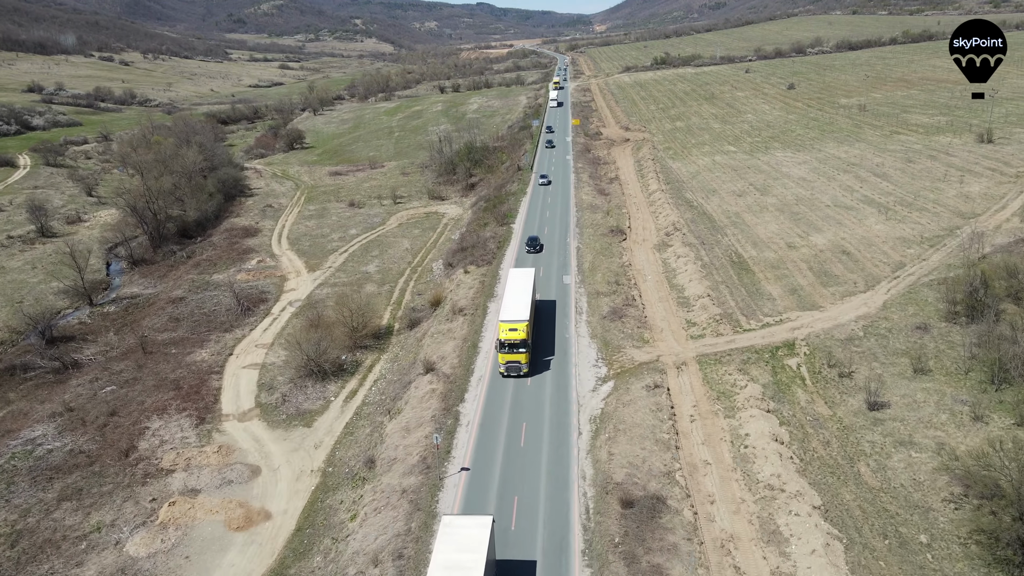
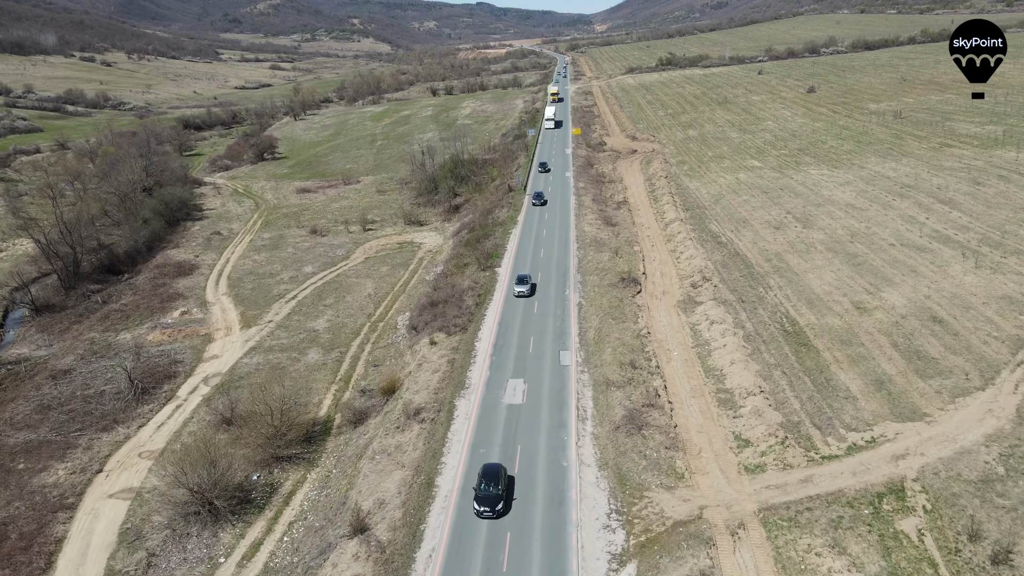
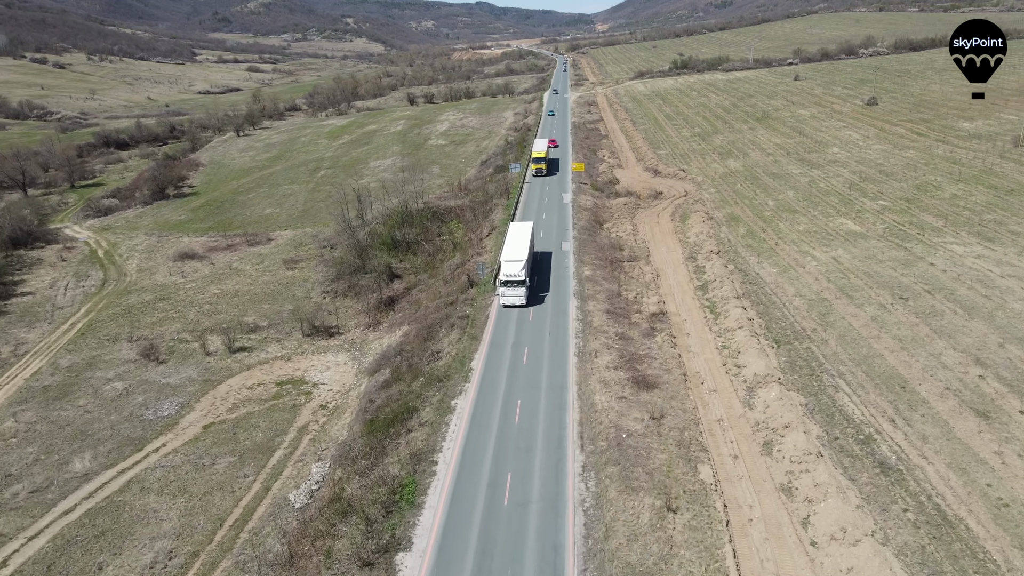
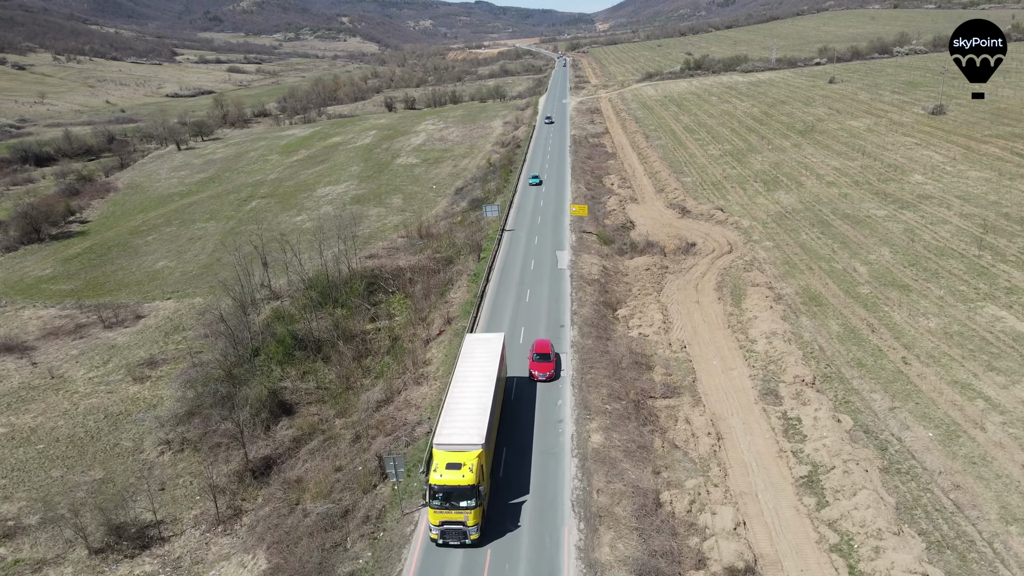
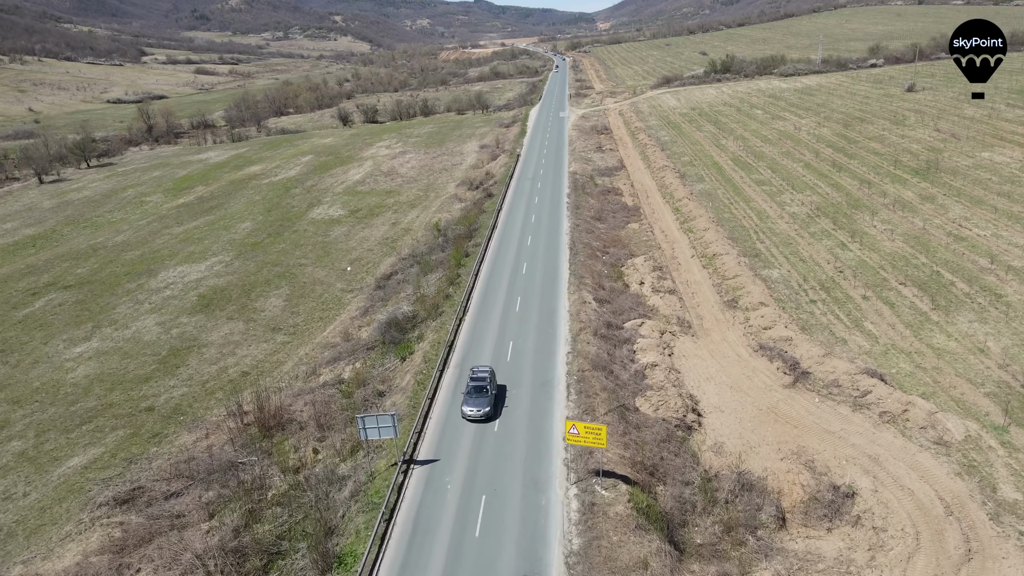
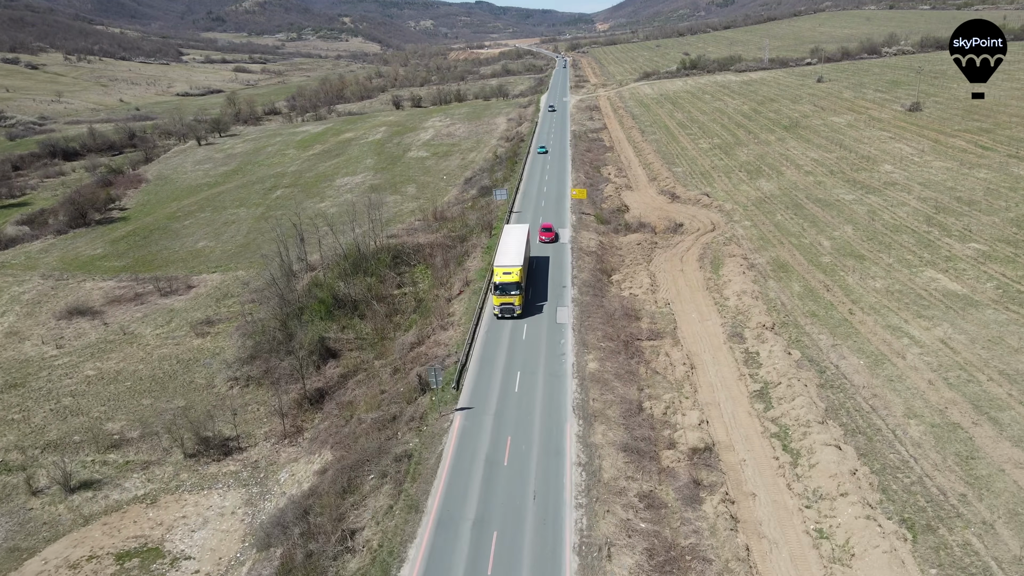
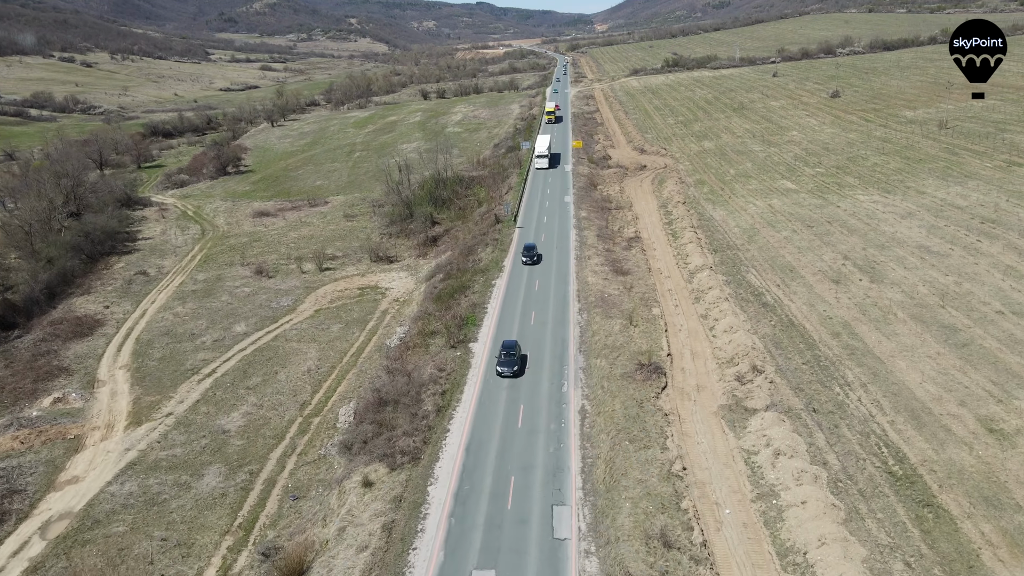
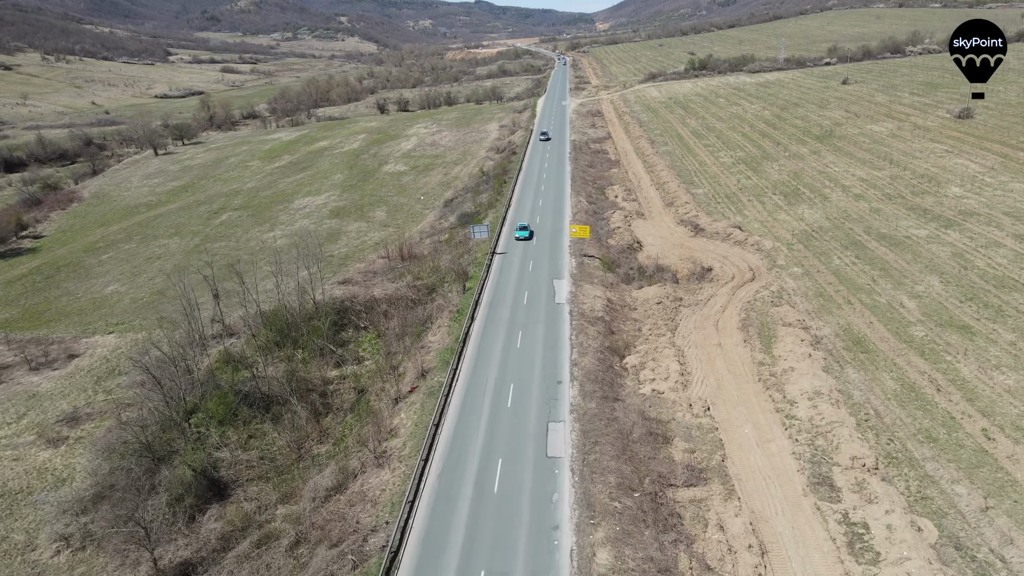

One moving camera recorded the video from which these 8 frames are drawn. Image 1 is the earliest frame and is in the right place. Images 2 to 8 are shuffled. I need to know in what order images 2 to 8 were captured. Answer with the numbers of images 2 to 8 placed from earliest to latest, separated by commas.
2, 7, 3, 6, 4, 8, 5
